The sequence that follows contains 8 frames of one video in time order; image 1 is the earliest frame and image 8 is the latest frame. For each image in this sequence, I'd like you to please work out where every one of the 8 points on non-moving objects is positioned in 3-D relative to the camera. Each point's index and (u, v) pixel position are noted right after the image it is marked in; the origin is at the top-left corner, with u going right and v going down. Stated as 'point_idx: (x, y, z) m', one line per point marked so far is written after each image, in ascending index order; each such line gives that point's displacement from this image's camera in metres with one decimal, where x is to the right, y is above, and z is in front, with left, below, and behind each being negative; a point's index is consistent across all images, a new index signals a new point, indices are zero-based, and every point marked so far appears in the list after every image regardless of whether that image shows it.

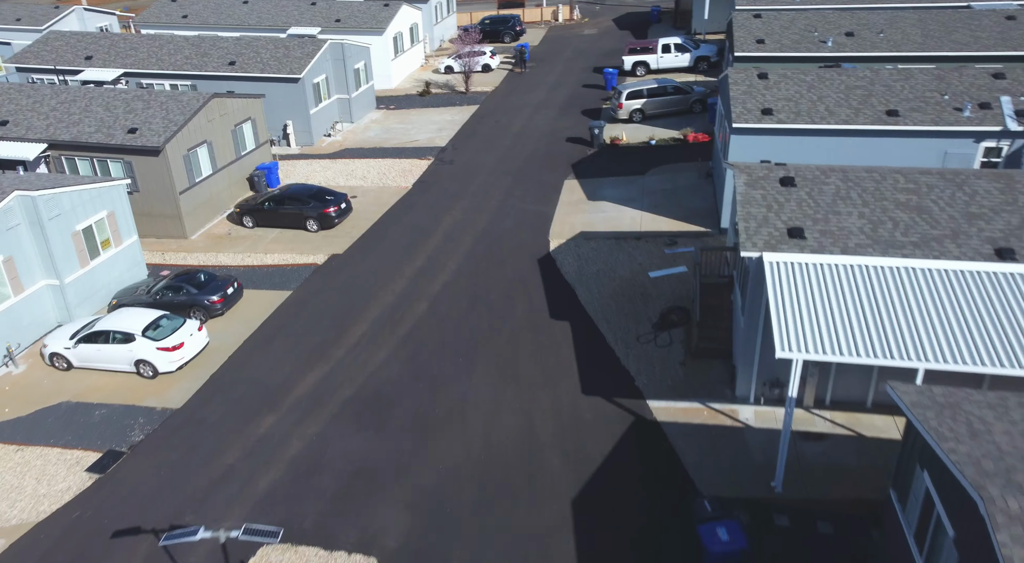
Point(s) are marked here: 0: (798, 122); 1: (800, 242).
0: (+6.9, +3.8, +19.7) m
1: (+5.0, +0.7, +13.9) m
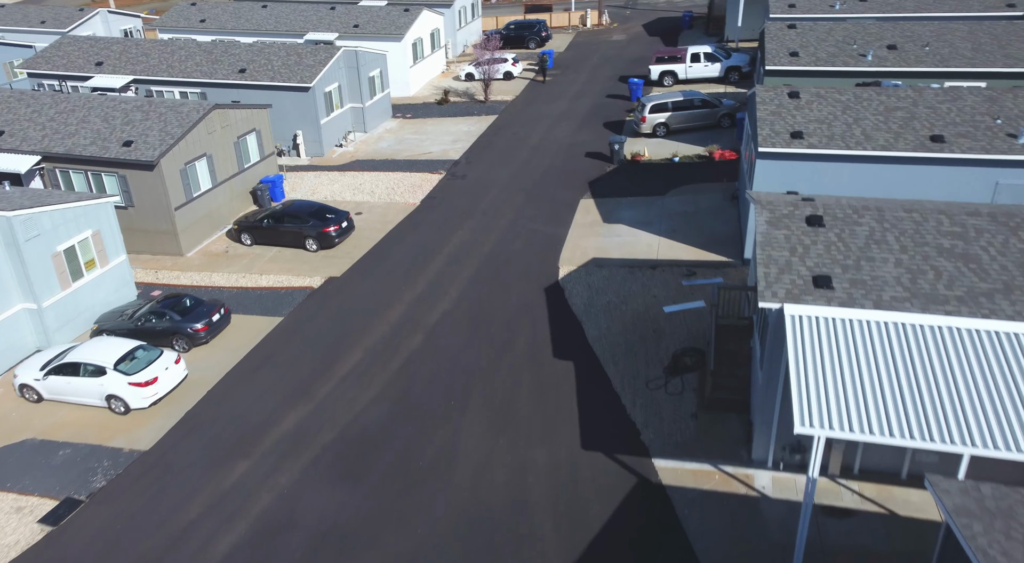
0: (+7.0, +2.9, +17.9) m
1: (+4.8, -0.2, +12.3) m
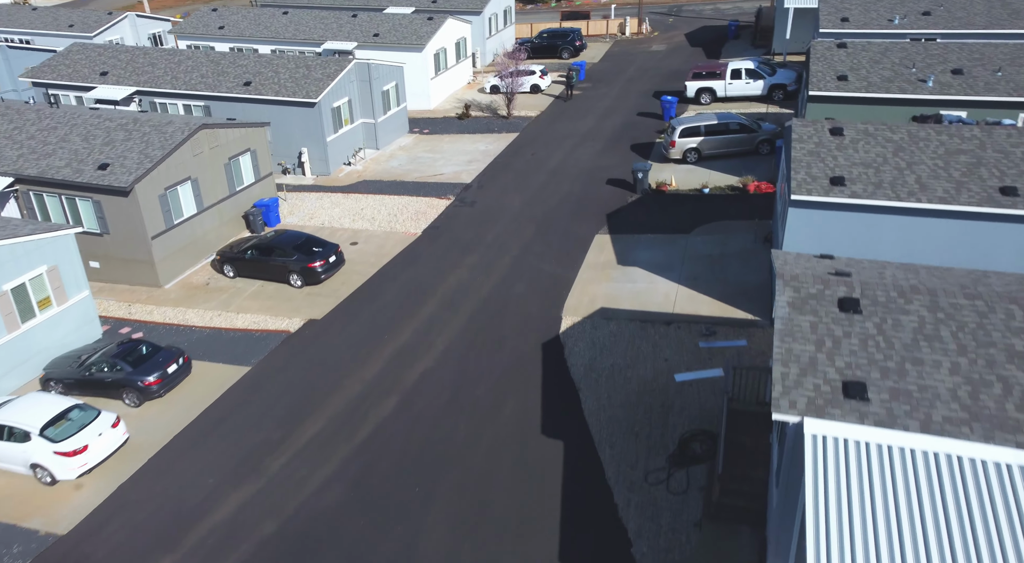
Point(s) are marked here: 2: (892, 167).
0: (+6.8, +1.5, +15.2) m
1: (+4.2, -1.5, +9.7) m
2: (+7.4, +2.2, +15.7) m
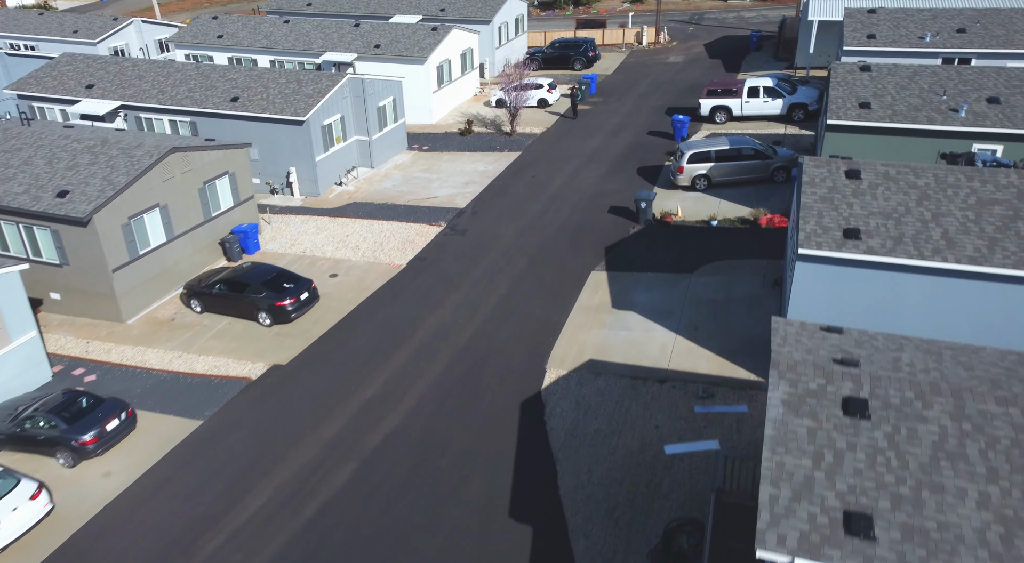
0: (+6.3, +0.4, +13.2) m
1: (+3.4, -2.6, +7.8) m
2: (+6.9, +1.1, +13.8) m
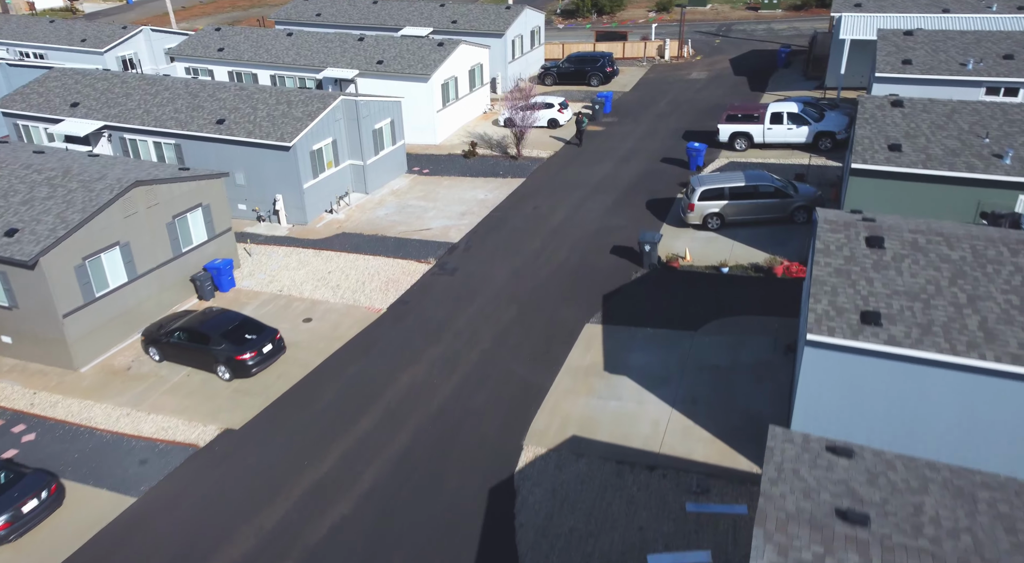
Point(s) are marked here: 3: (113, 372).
0: (+5.7, -0.9, +11.1) m
1: (+2.5, -3.9, +5.8) m
2: (+6.3, -0.3, +11.6) m
3: (-9.3, -2.1, +19.0) m
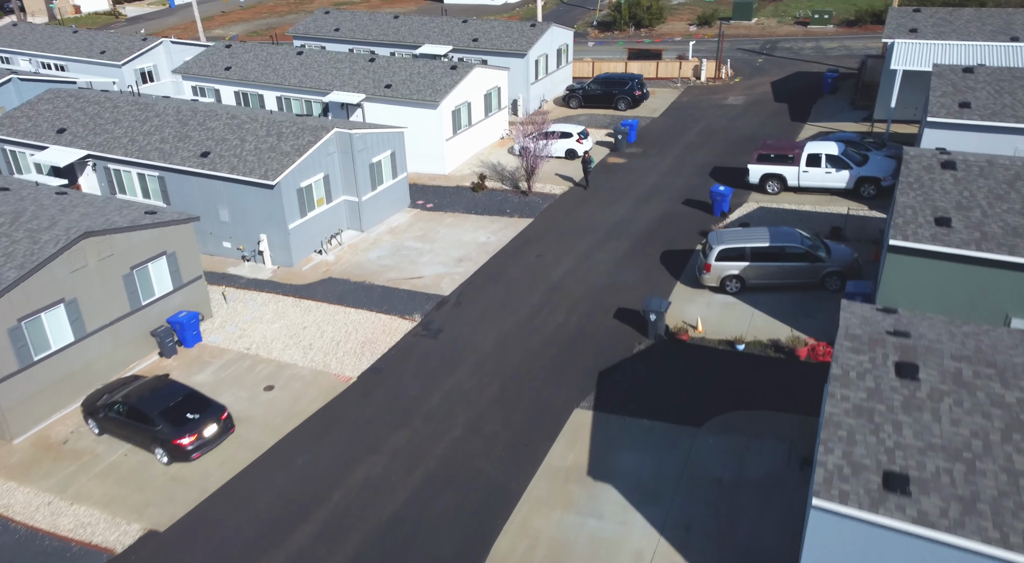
0: (+4.7, -2.7, +8.4) m
1: (+1.2, -5.5, +3.3) m
2: (+5.4, -2.1, +8.9) m
3: (-9.8, -3.5, +17.2) m
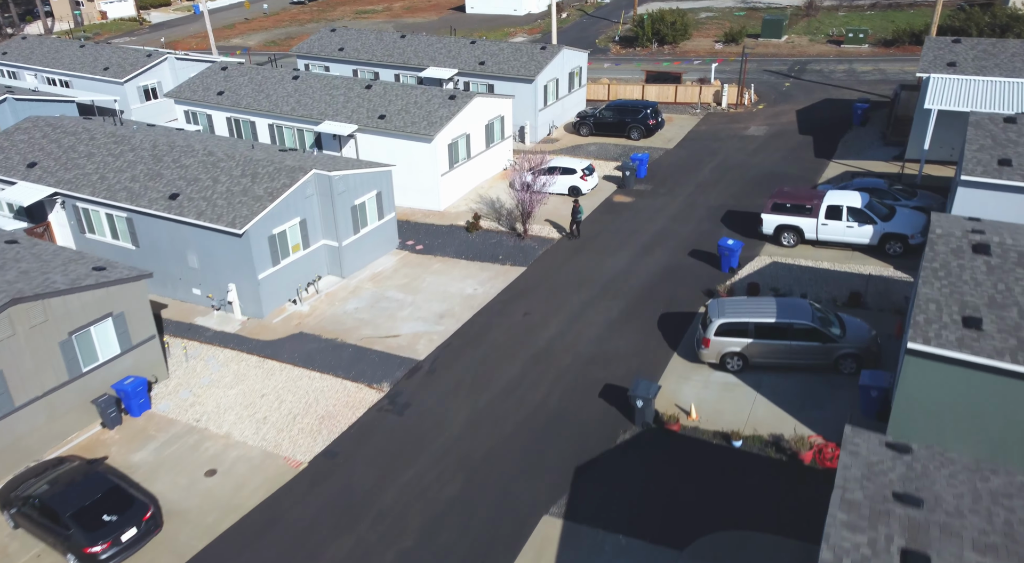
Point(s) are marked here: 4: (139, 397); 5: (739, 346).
0: (+3.6, -4.4, +6.3) m
1: (-0.1, -7.2, +1.3) m
2: (+4.3, -3.8, +6.8) m
3: (-10.6, -4.9, +15.6) m
4: (-8.7, -2.6, +18.6) m
5: (+5.0, -1.4, +17.7) m
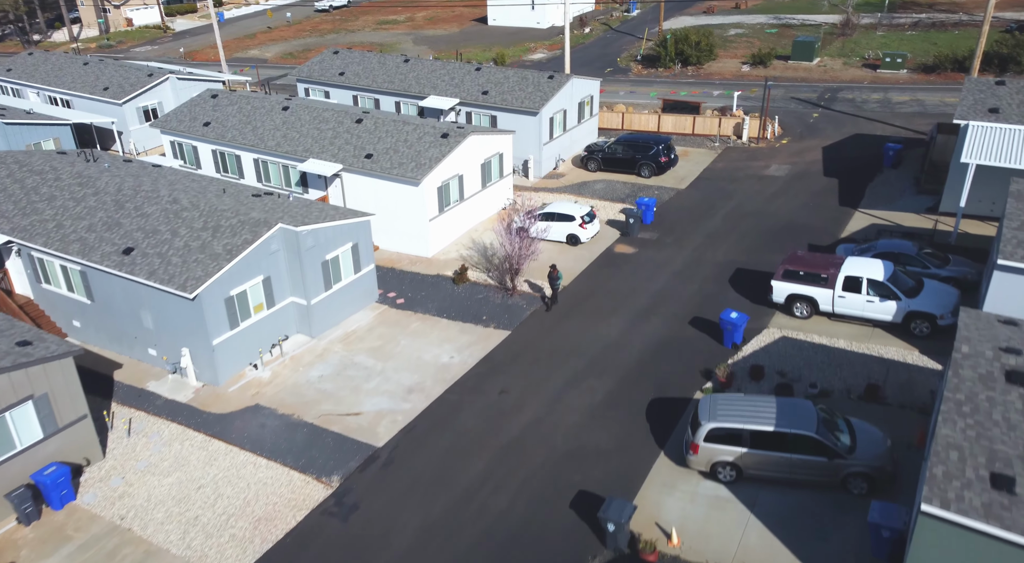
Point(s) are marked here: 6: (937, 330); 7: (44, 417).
0: (+2.3, -6.3, +4.0) m
1: (-1.8, -9.0, -0.8) m
2: (+3.0, -5.7, +4.4) m
3: (-11.5, -6.5, +13.9) m
4: (-9.5, -4.3, +16.8) m
5: (+4.2, -3.4, +15.4) m
6: (+10.3, -1.1, +19.4) m
7: (-9.9, -2.8, +17.2) m
